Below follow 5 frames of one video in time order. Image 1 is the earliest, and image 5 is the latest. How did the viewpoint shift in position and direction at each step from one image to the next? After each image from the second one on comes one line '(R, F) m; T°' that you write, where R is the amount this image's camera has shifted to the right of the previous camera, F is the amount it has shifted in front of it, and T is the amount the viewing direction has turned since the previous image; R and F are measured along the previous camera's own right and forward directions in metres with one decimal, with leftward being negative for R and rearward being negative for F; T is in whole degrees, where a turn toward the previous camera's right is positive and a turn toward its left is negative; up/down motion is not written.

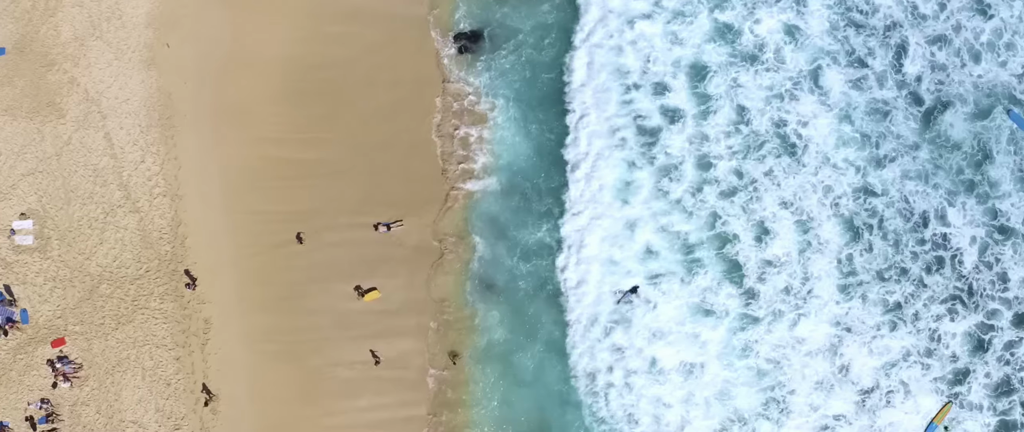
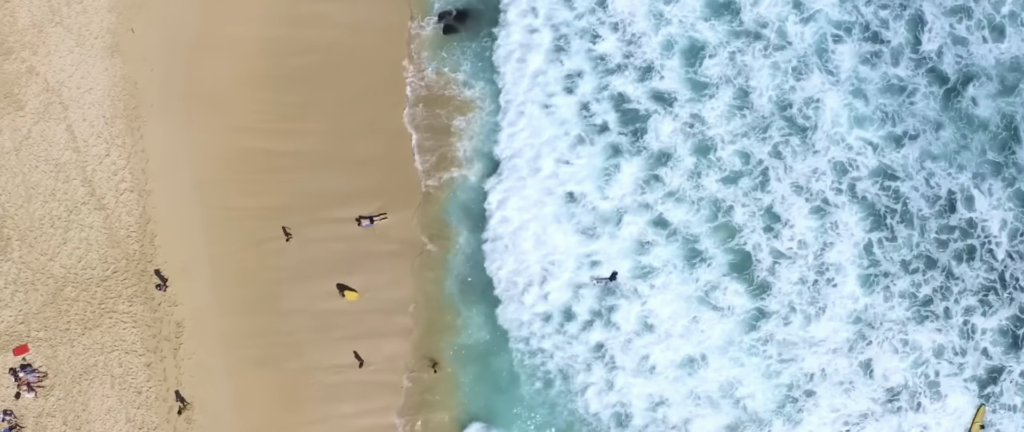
(+0.4, +1.2) m; -1°
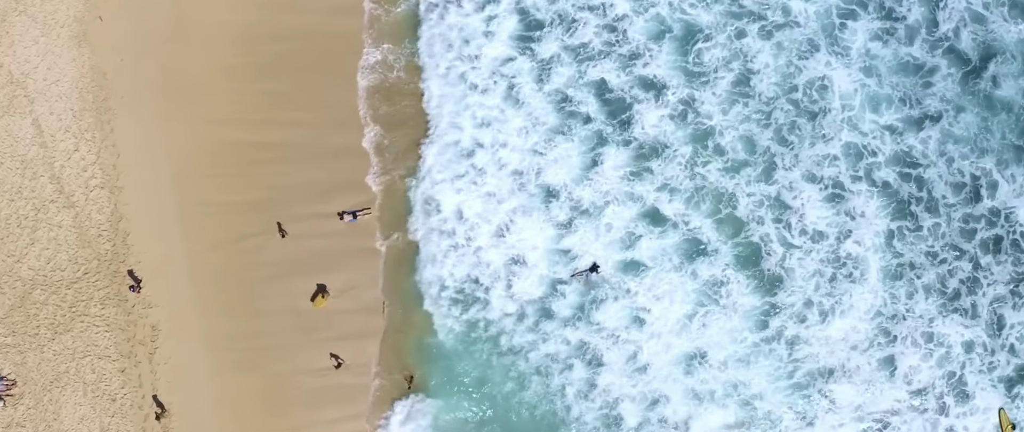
(+0.4, +1.0) m; -1°
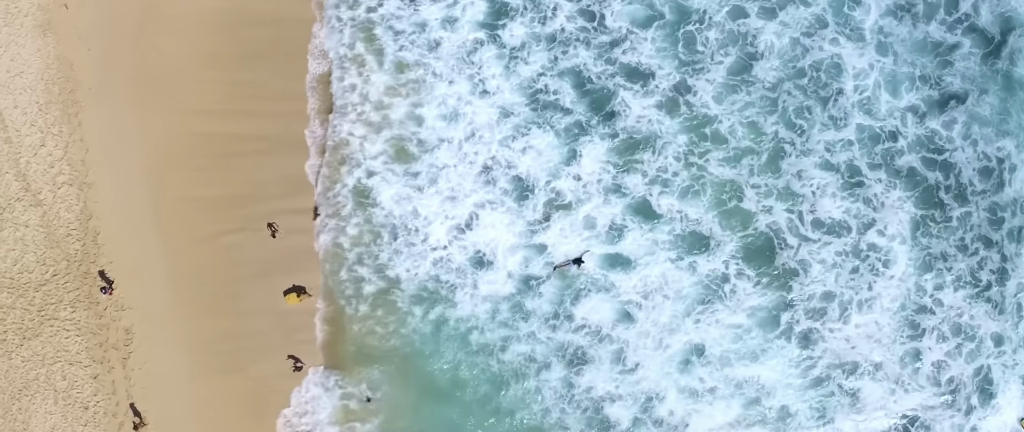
(+0.4, +0.9) m; -1°
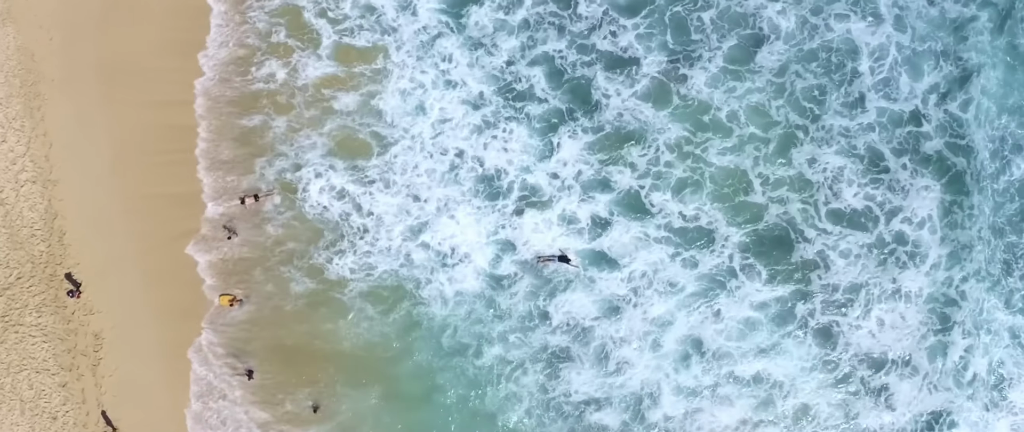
(+0.4, +1.0) m; -1°
